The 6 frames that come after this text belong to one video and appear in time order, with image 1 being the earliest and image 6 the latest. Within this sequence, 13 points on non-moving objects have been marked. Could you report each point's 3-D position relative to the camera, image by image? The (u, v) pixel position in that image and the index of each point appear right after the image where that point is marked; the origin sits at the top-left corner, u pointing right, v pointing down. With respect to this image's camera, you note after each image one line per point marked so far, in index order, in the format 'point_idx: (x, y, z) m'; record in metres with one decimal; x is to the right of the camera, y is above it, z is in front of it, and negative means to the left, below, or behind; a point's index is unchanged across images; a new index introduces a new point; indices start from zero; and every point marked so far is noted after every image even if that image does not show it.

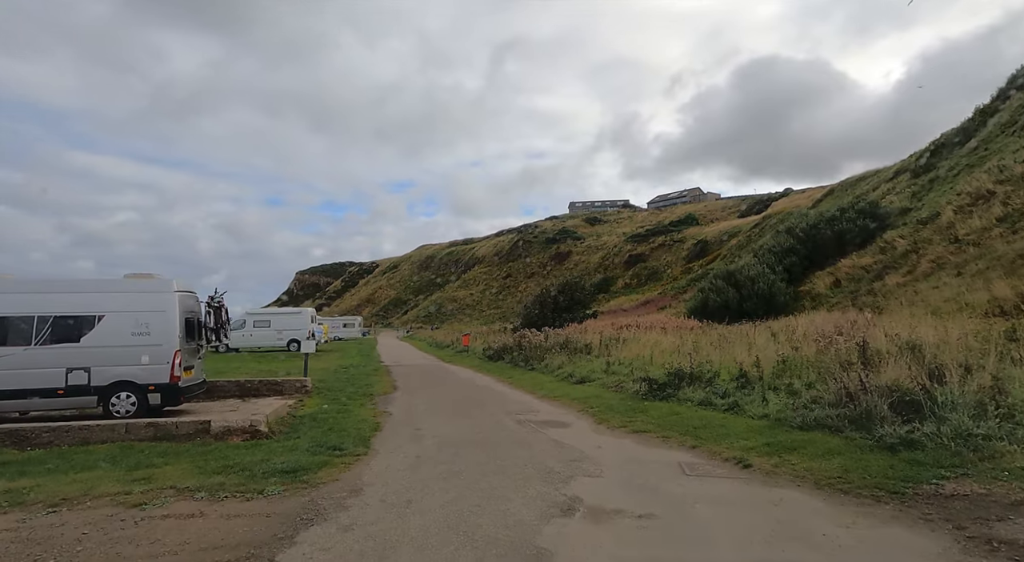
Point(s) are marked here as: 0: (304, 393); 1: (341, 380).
0: (-5.5, -2.9, +14.4) m
1: (-5.3, -3.1, +17.0) m
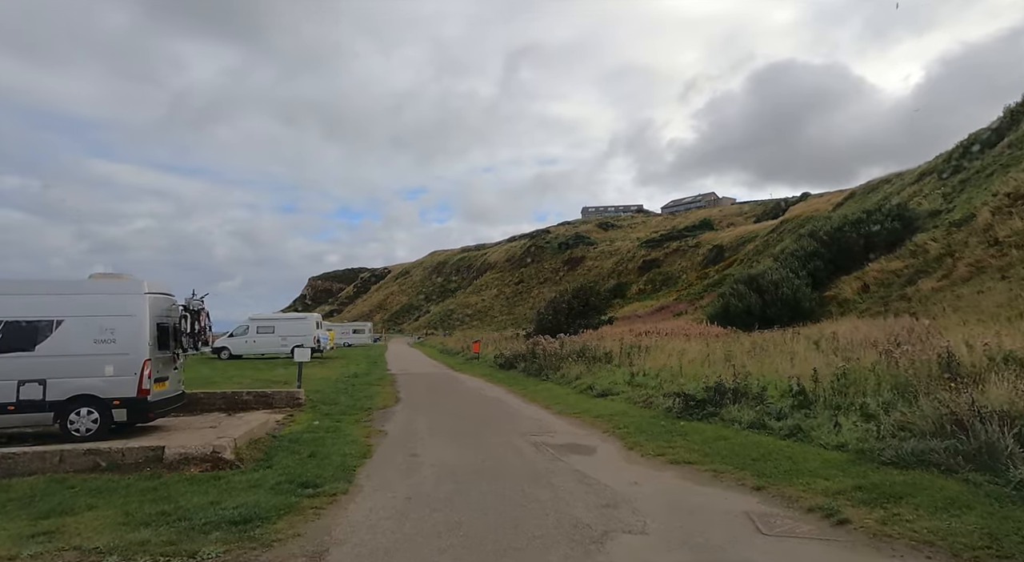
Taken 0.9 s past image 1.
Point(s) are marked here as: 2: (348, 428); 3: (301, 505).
0: (-5.2, -3.0, +13.1) m
1: (-5.0, -3.2, +15.7) m
2: (-3.0, -2.7, +10.0) m
3: (-2.0, -2.1, +5.2) m
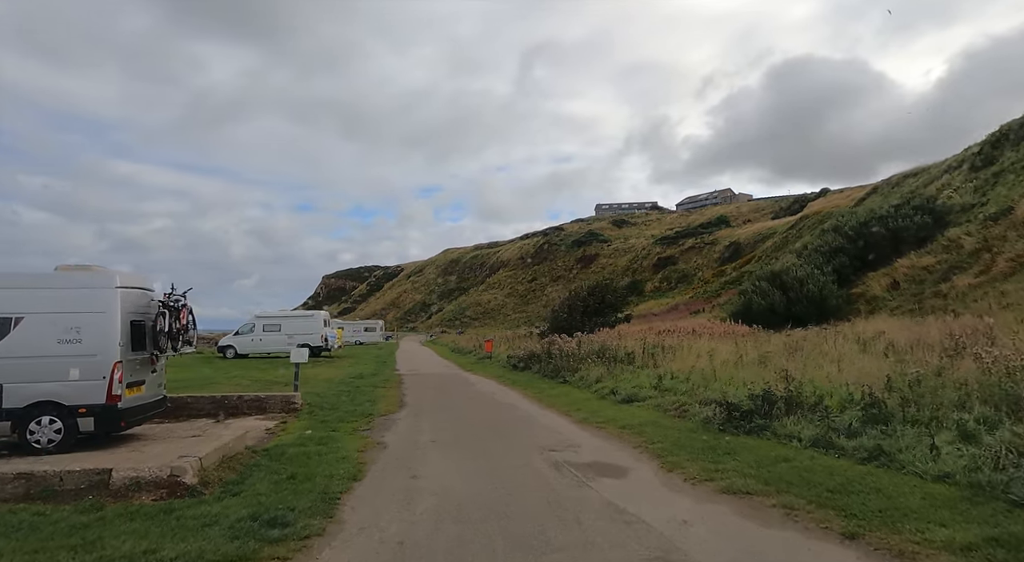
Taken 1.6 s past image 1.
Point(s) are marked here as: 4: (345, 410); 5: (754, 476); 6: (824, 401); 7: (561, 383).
0: (-4.8, -2.9, +12.0) m
1: (-4.6, -3.0, +14.6) m
2: (-2.7, -2.6, +8.9) m
3: (-1.9, -2.0, +4.0) m
4: (-3.7, -2.8, +12.2) m
5: (+2.6, -2.1, +5.9) m
6: (+4.5, -1.7, +7.9) m
7: (+1.4, -2.9, +15.5) m
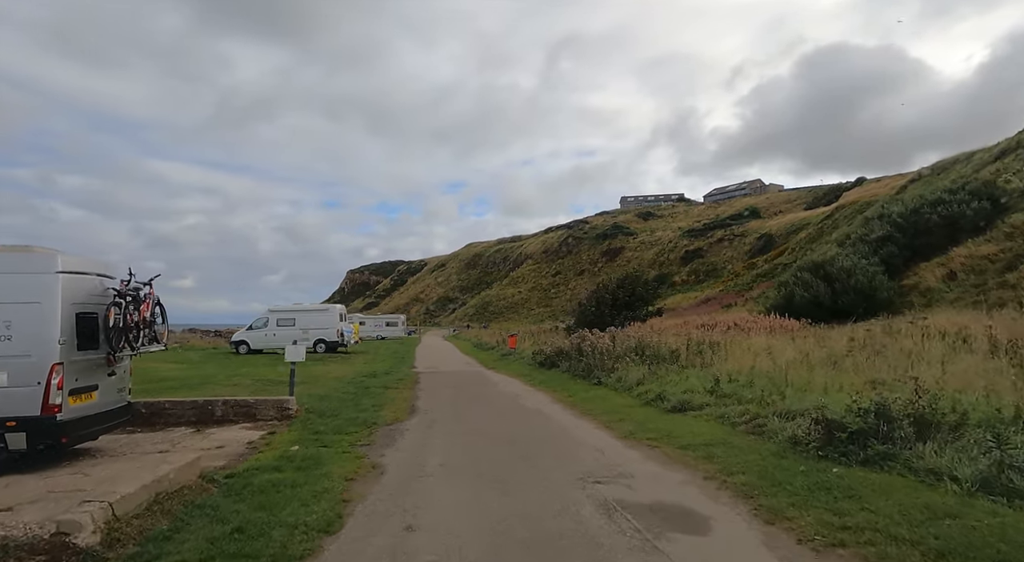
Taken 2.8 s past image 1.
0: (-4.3, -2.6, +10.3) m
1: (-3.9, -2.7, +13.0) m
2: (-2.3, -2.3, +7.1) m
3: (-1.7, -1.8, +2.3) m
4: (-3.2, -2.6, +10.5) m
5: (+2.9, -1.9, +3.9) m
6: (+4.9, -1.5, +5.9) m
7: (+2.1, -2.6, +13.6) m
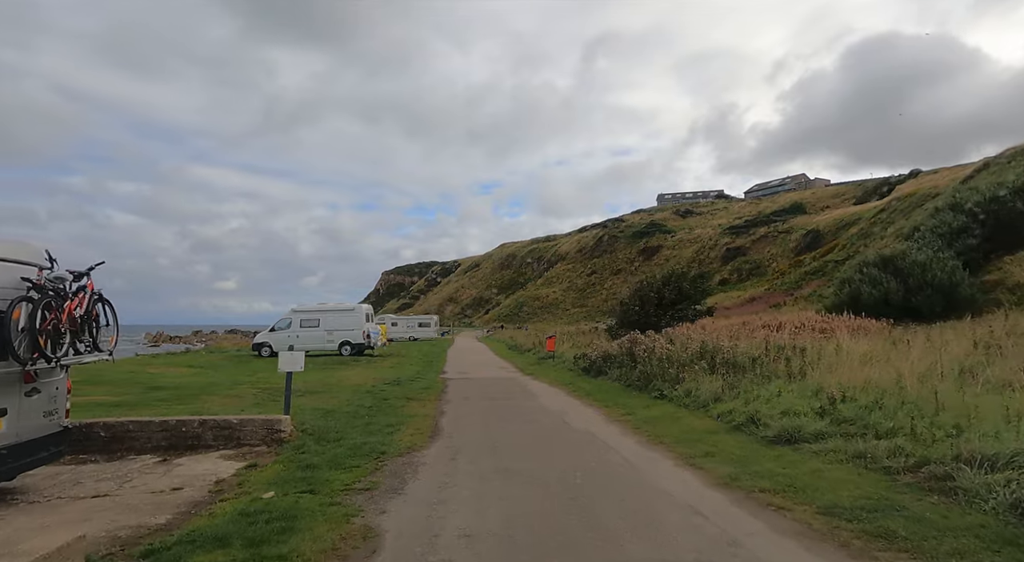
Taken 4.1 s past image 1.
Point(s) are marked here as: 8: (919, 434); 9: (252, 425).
0: (-3.6, -2.5, +8.3) m
1: (-3.1, -2.6, +10.9) m
2: (-1.8, -2.2, +5.0) m
3: (-1.5, -1.7, +0.1) m
4: (-2.5, -2.4, +8.3) m
5: (+3.2, -1.7, +1.4) m
6: (+5.3, -1.3, +3.3) m
7: (+3.0, -2.4, +11.2) m
8: (+4.6, -1.7, +6.2) m
9: (-4.0, -2.2, +8.4) m
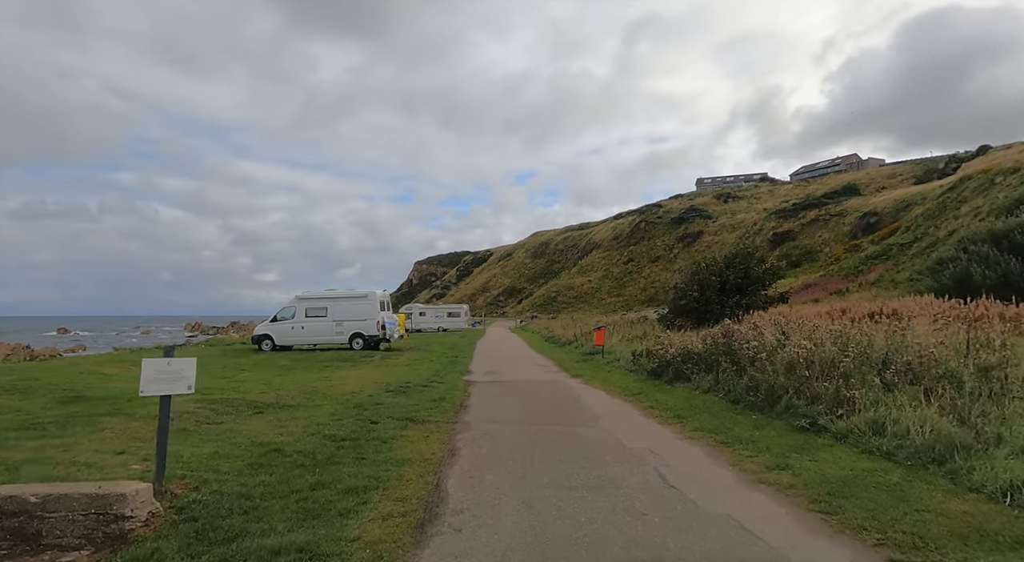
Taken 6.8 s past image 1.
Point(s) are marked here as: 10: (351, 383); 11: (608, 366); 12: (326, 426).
0: (-3.1, -2.0, +4.1) m
1: (-2.4, -2.1, +6.7) m
2: (-1.5, -1.8, +0.7) m
3: (-1.5, -1.3, -4.2) m
4: (-1.9, -2.0, +4.1) m
5: (+3.3, -1.3, -3.2) m
6: (+5.5, -0.9, -1.5) m
7: (+3.7, -1.9, +6.6) m
8: (+5.0, -1.2, +1.5) m
9: (-3.4, -1.7, +4.2) m
10: (-4.0, -2.5, +13.8) m
11: (+3.1, -2.7, +17.4) m
12: (-2.9, -2.2, +8.4) m
